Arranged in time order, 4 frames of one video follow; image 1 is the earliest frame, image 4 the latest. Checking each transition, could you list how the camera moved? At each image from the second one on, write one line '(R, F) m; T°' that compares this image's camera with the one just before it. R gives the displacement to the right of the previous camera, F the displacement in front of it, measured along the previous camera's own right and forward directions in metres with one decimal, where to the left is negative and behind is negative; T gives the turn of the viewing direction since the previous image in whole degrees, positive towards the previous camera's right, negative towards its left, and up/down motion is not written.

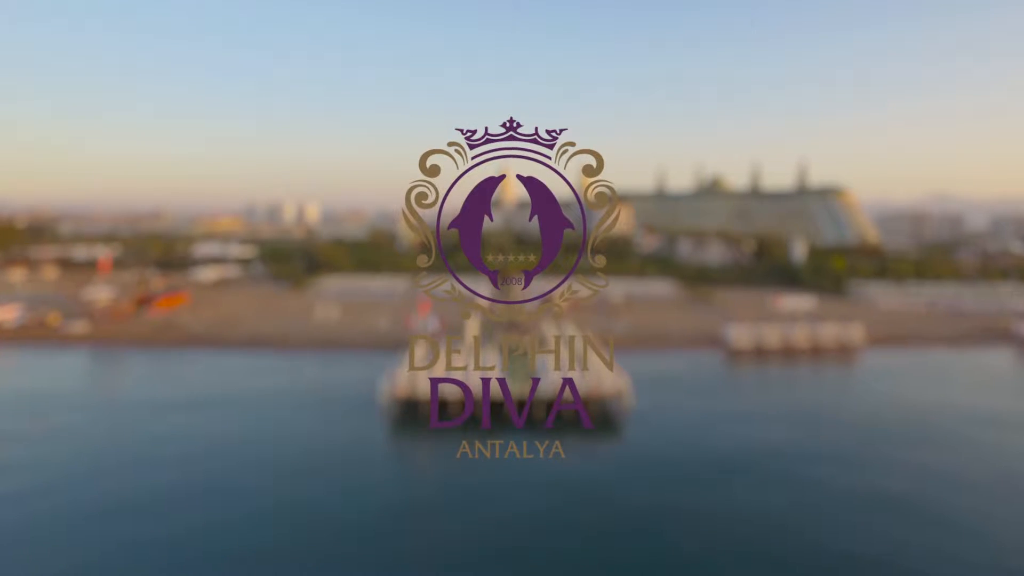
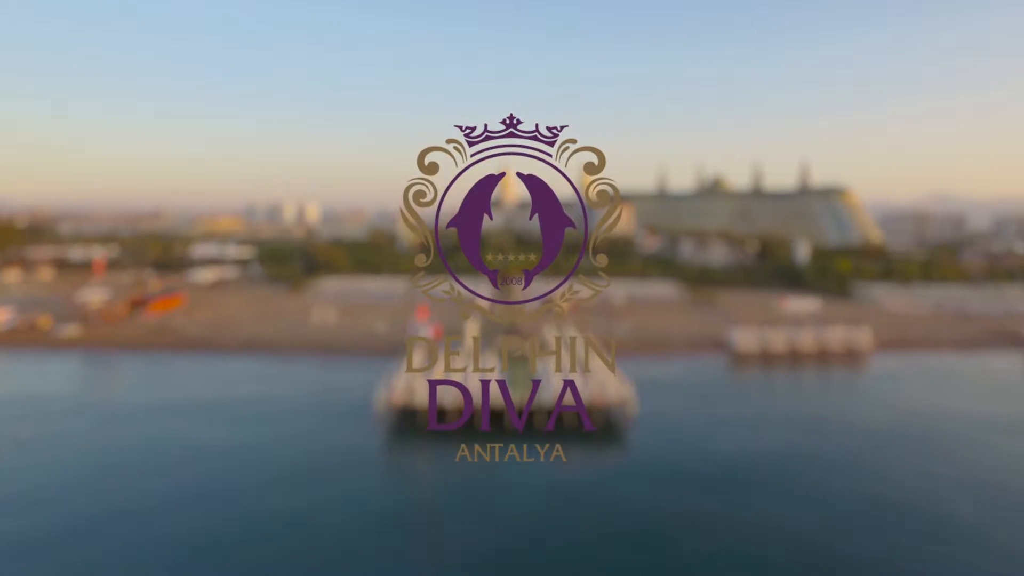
(0.0, +0.7) m; 0°
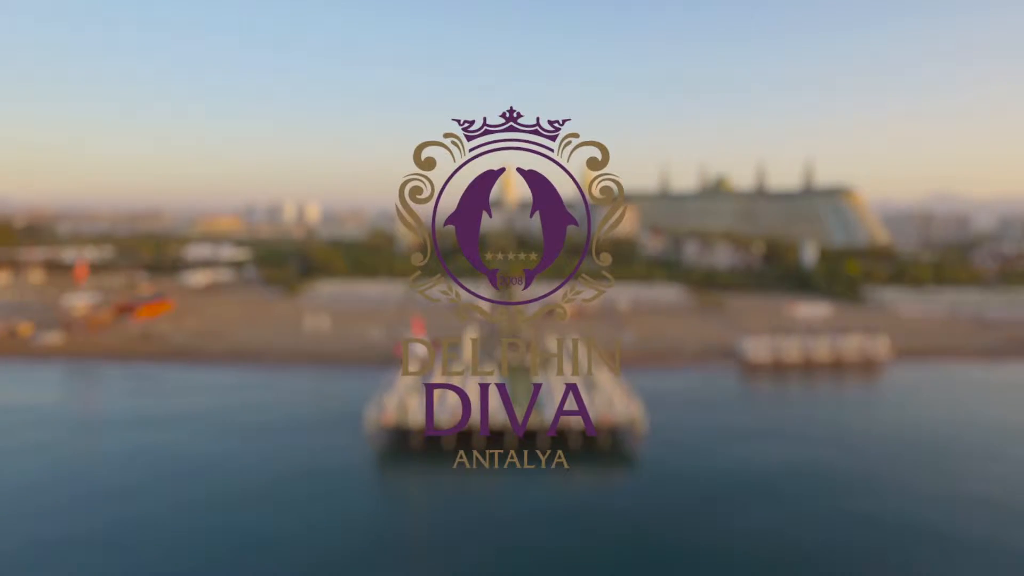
(+0.1, +1.6) m; 0°
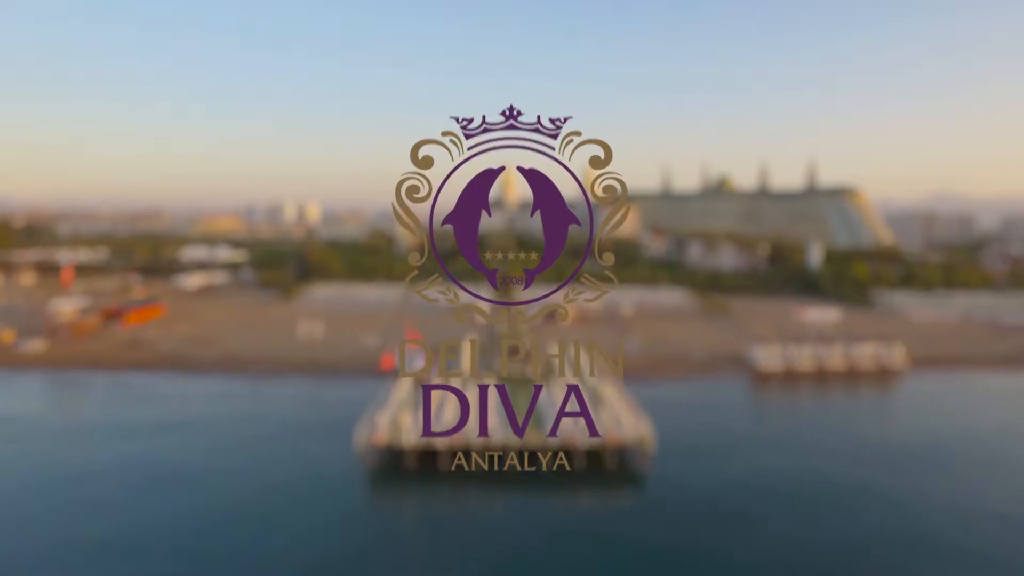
(0.0, +1.3) m; 0°
